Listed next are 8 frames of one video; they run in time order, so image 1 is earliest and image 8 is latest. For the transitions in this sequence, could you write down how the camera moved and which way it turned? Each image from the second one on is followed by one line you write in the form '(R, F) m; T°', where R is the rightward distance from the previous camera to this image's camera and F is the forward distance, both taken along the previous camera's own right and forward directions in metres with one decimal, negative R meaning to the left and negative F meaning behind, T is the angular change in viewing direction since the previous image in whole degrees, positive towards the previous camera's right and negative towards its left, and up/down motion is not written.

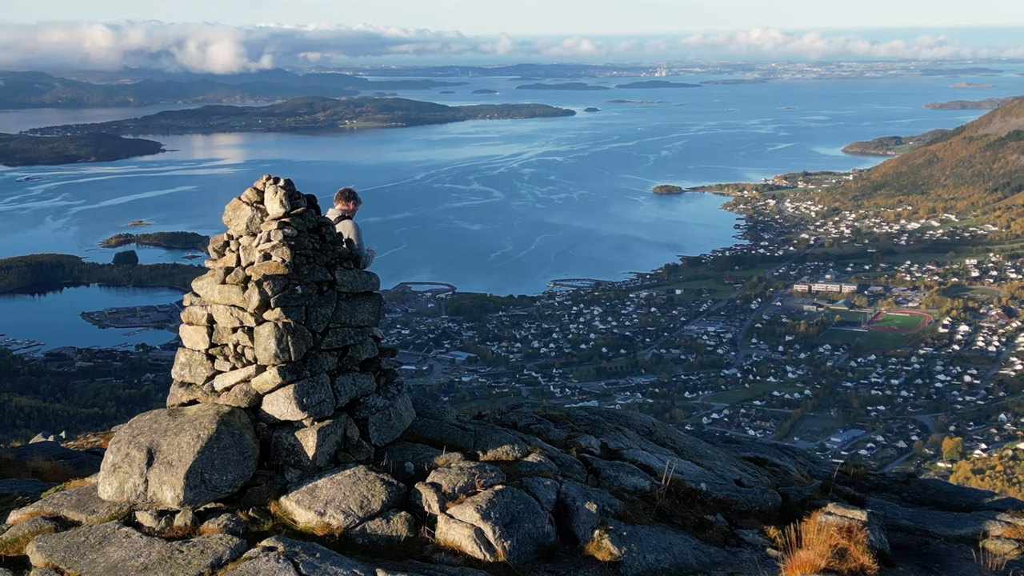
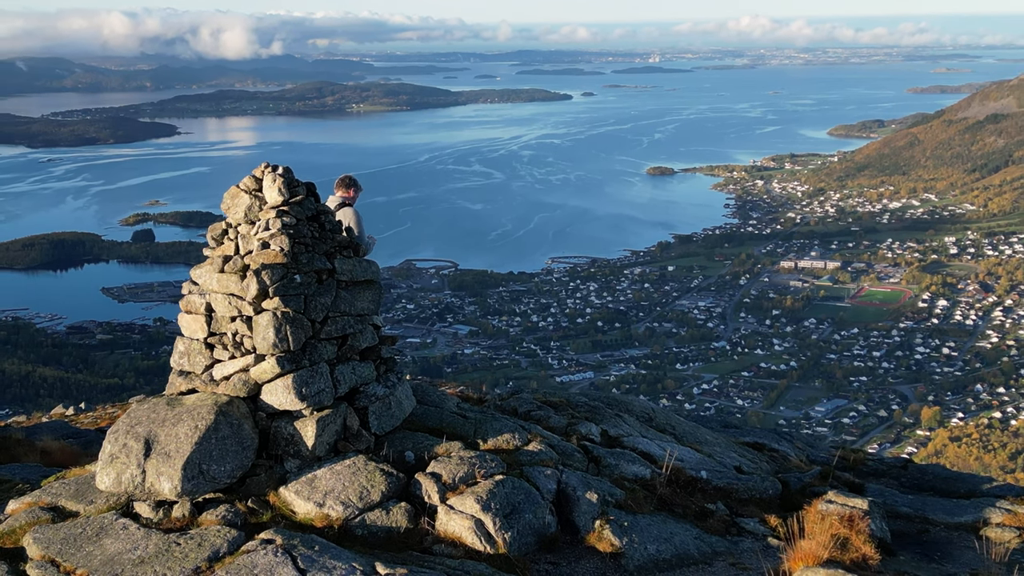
(0.0, +0.1) m; 0°
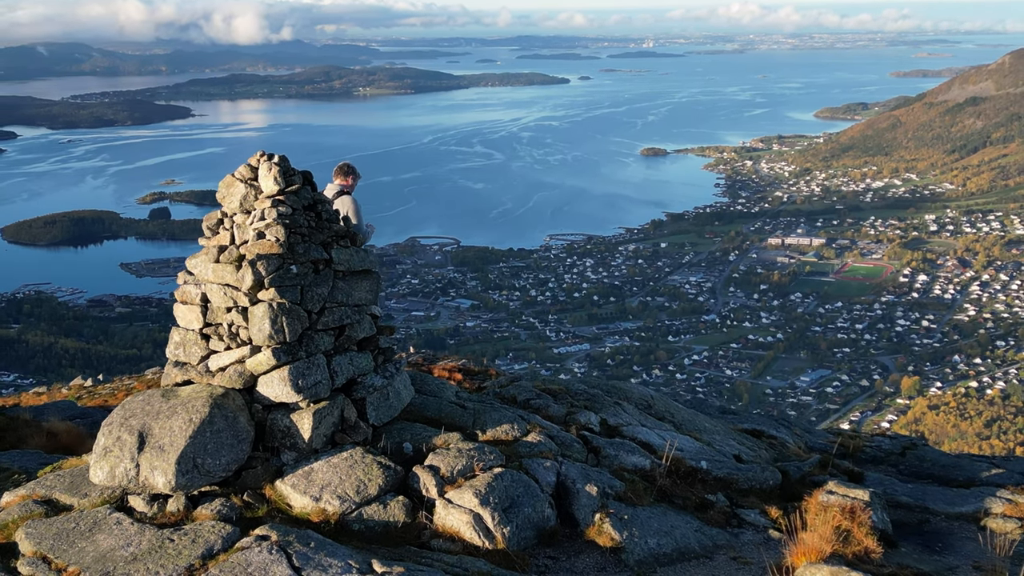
(0.0, +0.1) m; 0°
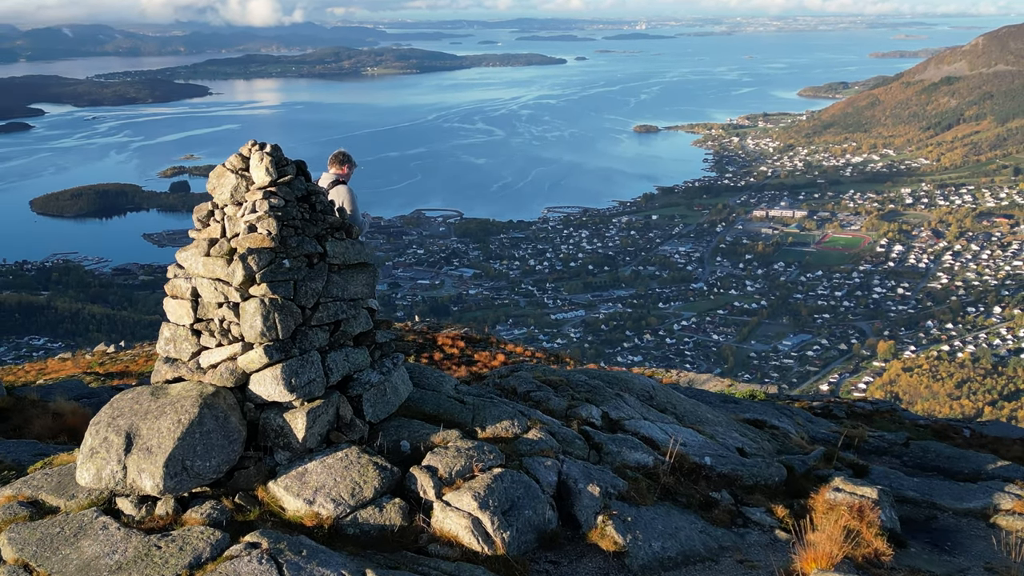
(0.0, +0.2) m; 0°
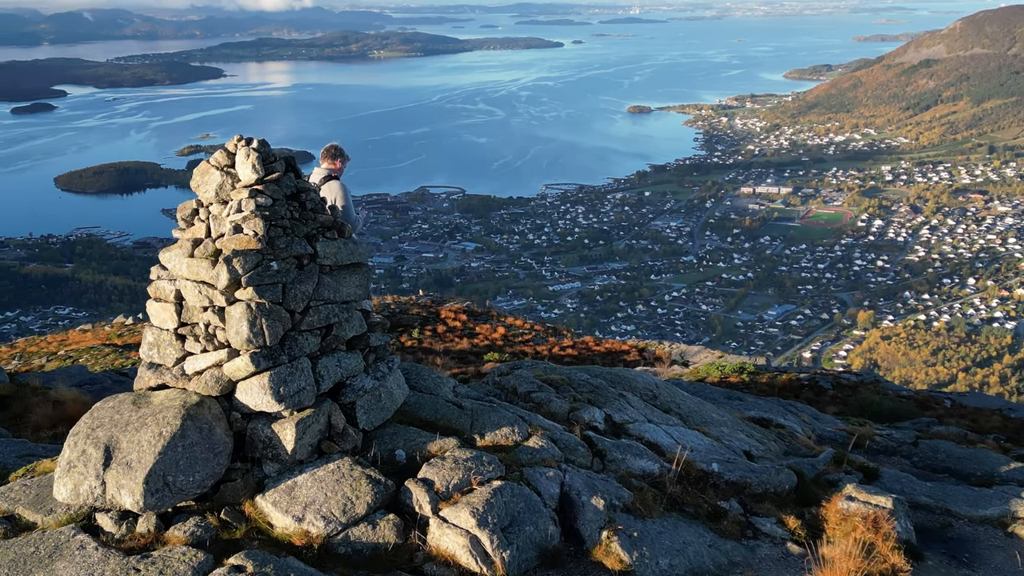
(0.0, +0.3) m; 0°
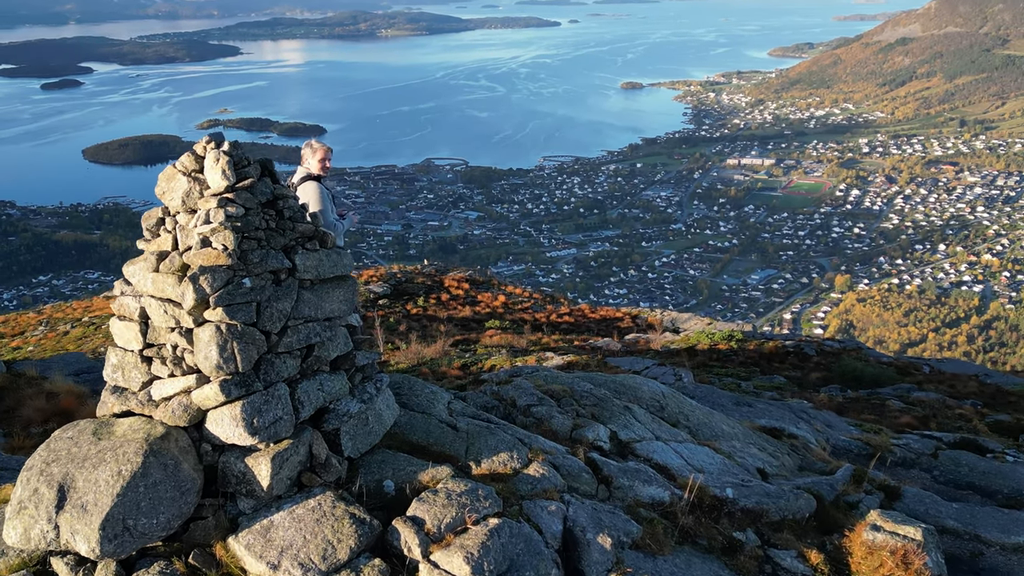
(0.0, +0.5) m; 0°
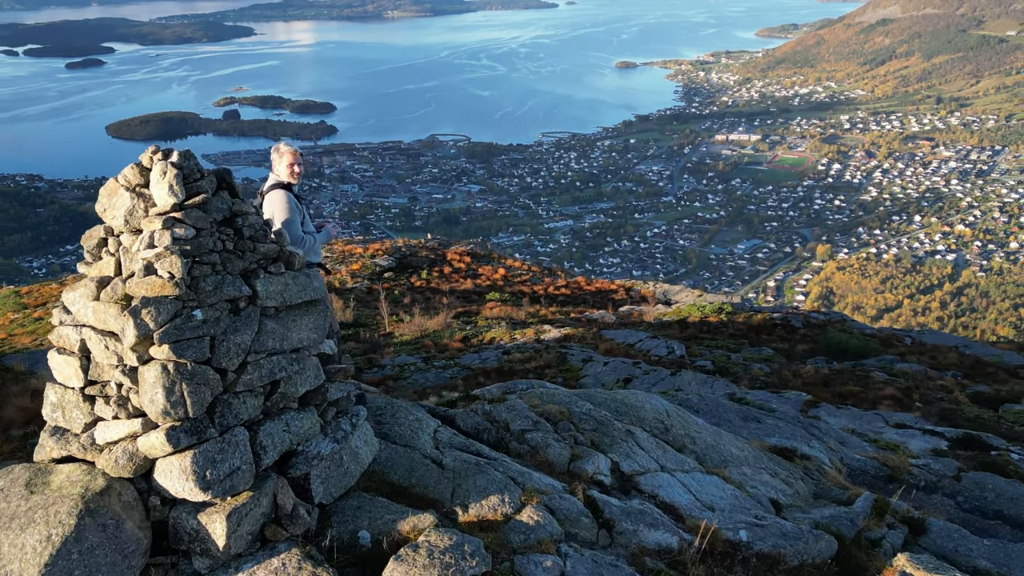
(+0.1, +0.6) m; 0°
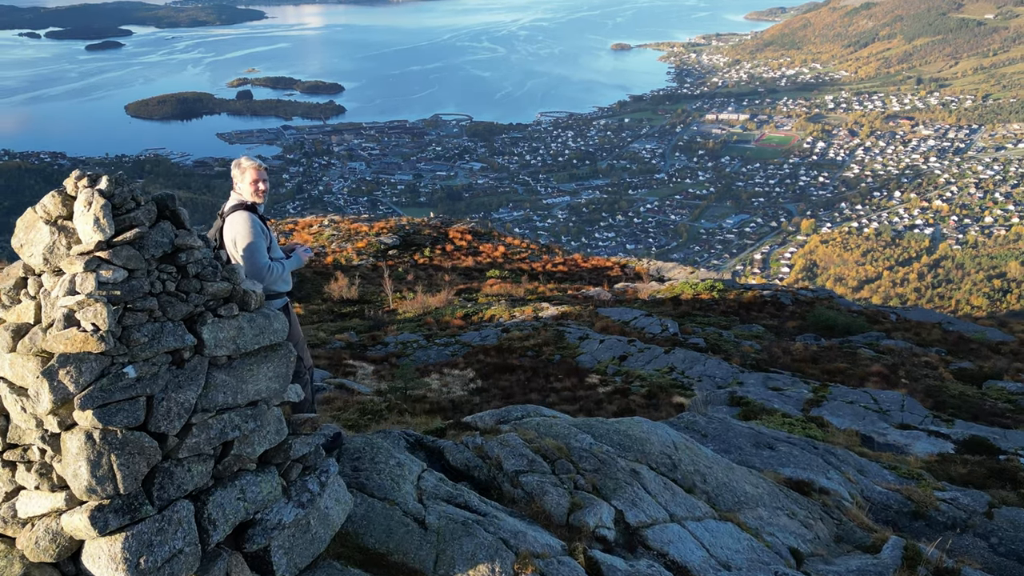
(+0.1, +0.6) m; 0°
